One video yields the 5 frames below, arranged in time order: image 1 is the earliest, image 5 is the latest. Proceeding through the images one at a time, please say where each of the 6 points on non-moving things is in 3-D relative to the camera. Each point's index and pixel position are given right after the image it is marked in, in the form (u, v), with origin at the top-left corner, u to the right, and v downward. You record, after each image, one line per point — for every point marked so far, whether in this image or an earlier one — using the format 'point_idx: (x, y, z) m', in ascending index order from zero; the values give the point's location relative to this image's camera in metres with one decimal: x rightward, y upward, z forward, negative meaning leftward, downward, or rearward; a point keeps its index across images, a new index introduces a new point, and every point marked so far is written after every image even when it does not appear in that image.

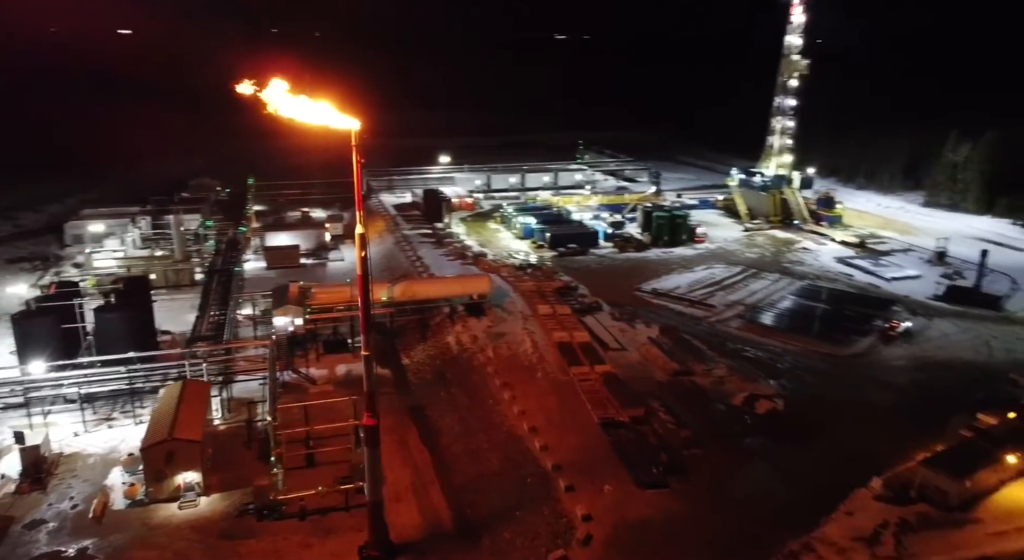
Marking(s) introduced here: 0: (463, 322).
0: (-1.1, -0.9, +13.7) m
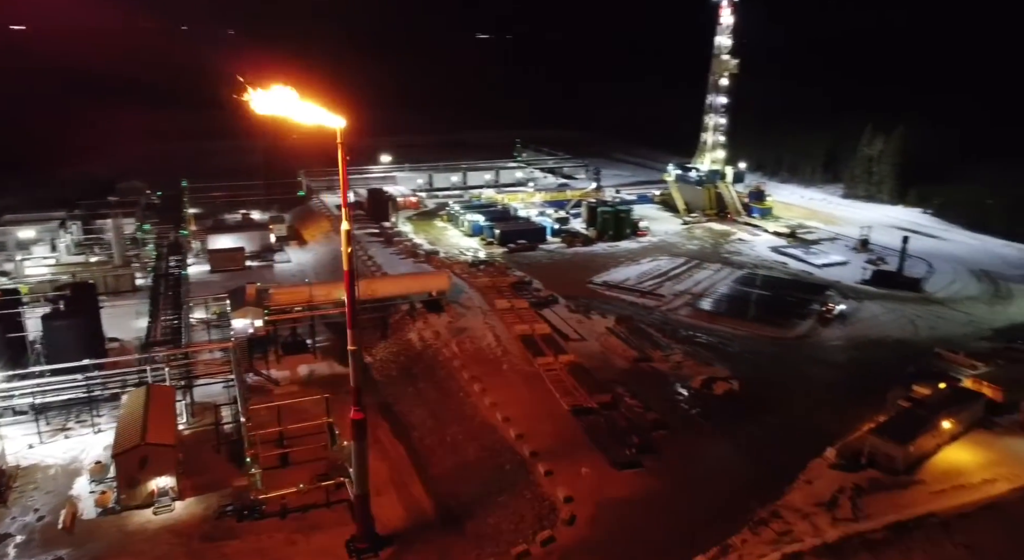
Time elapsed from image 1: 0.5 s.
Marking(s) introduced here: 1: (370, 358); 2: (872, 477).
0: (-1.9, -0.8, +13.7) m
1: (-2.8, -1.5, +12.0) m
2: (+5.1, -2.8, +8.8) m
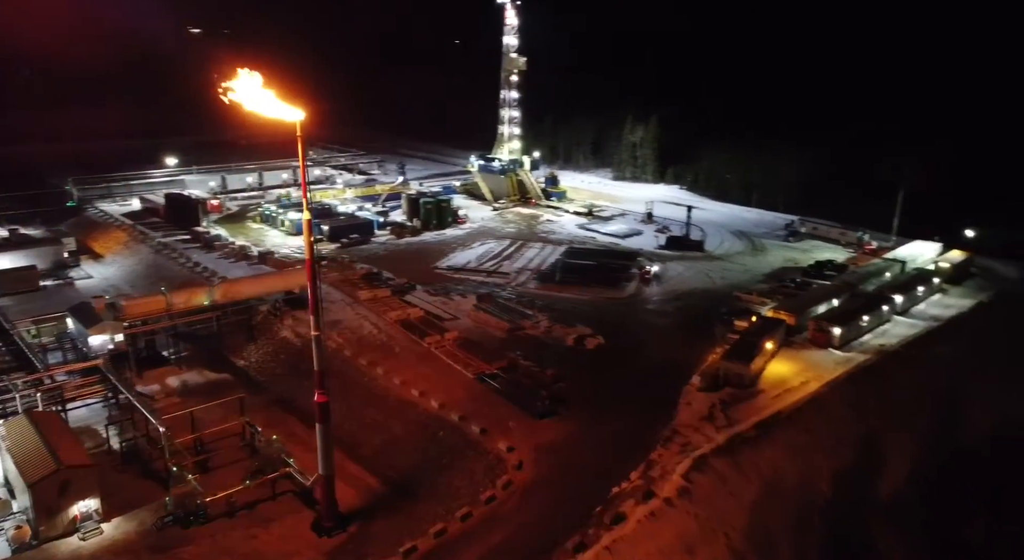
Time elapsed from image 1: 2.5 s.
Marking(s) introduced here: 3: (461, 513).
0: (-4.6, -0.7, +13.1) m
1: (-4.8, -1.5, +11.3) m
2: (+3.7, -1.9, +10.7) m
3: (-0.5, -2.4, +6.6) m
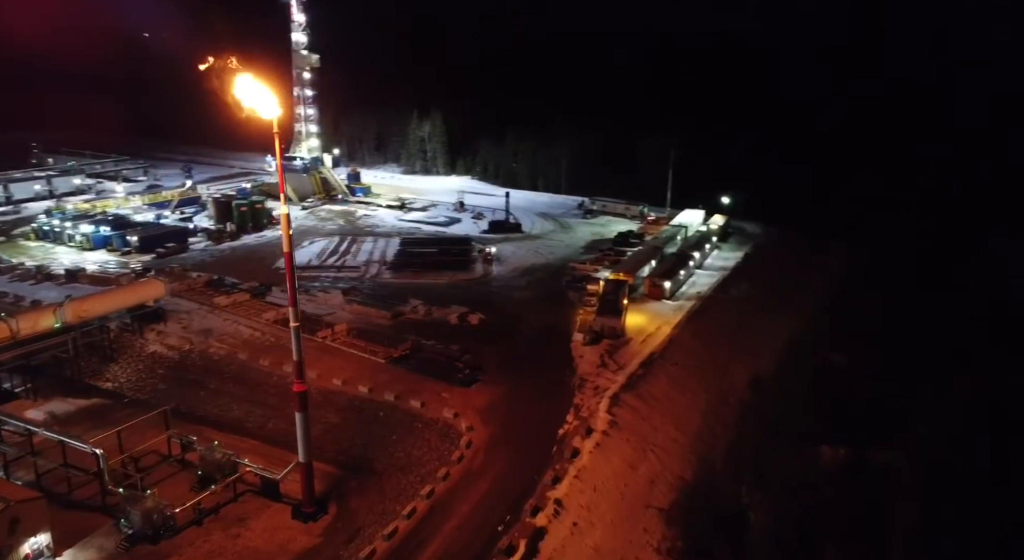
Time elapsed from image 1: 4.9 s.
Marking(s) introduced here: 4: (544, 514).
0: (-6.8, -0.9, +11.9) m
1: (-6.4, -1.7, +10.1) m
2: (+1.9, -1.2, +12.1) m
3: (-0.8, -2.2, +7.0) m
4: (+0.3, -2.3, +6.3) m
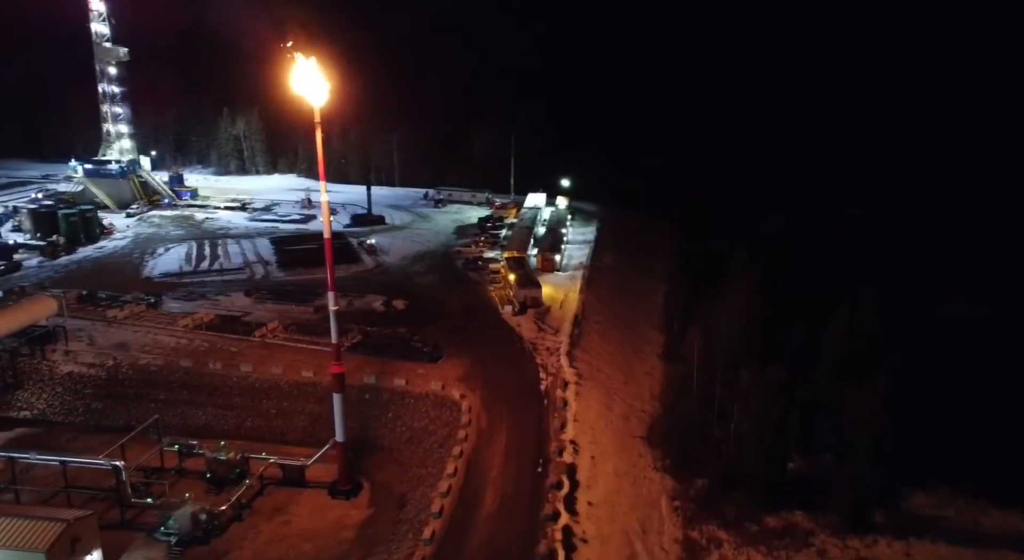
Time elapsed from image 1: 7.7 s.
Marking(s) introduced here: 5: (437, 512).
0: (-7.8, -1.2, +10.7) m
1: (-6.9, -1.9, +9.1) m
2: (+0.6, -0.7, +13.0) m
3: (-0.7, -1.9, +7.4) m
4: (+0.6, -1.9, +7.0) m
5: (-0.7, -2.2, +5.9) m
